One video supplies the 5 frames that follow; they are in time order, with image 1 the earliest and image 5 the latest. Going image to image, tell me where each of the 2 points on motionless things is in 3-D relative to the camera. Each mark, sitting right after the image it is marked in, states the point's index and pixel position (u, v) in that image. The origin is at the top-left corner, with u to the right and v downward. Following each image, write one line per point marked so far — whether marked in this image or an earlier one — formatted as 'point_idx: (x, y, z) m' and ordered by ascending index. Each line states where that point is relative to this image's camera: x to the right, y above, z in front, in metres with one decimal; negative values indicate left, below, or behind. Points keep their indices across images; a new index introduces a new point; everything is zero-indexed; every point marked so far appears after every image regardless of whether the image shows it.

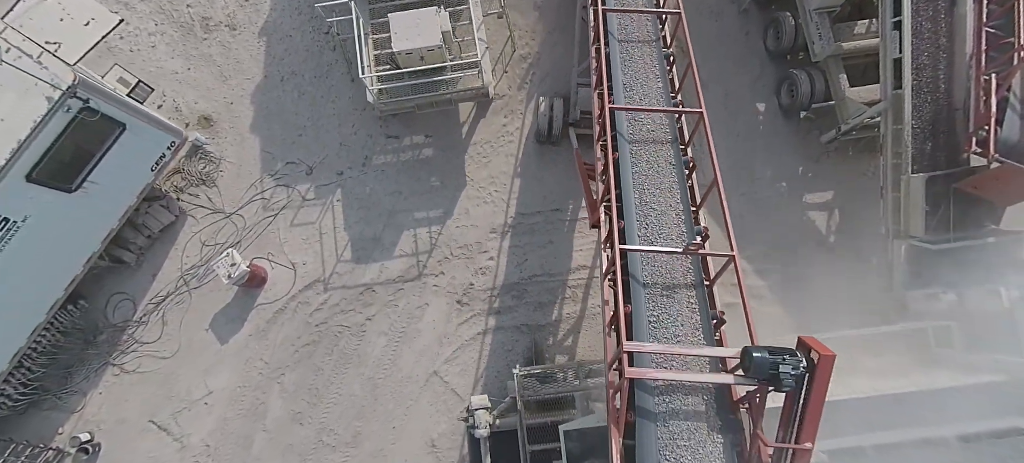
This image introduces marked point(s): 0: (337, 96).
0: (-3.8, +3.0, +11.6) m
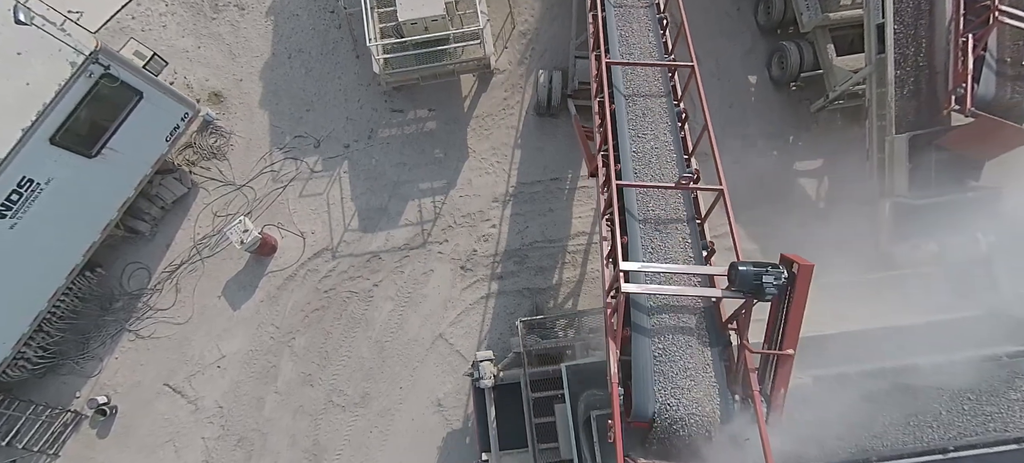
0: (-3.8, +3.6, +12.0) m
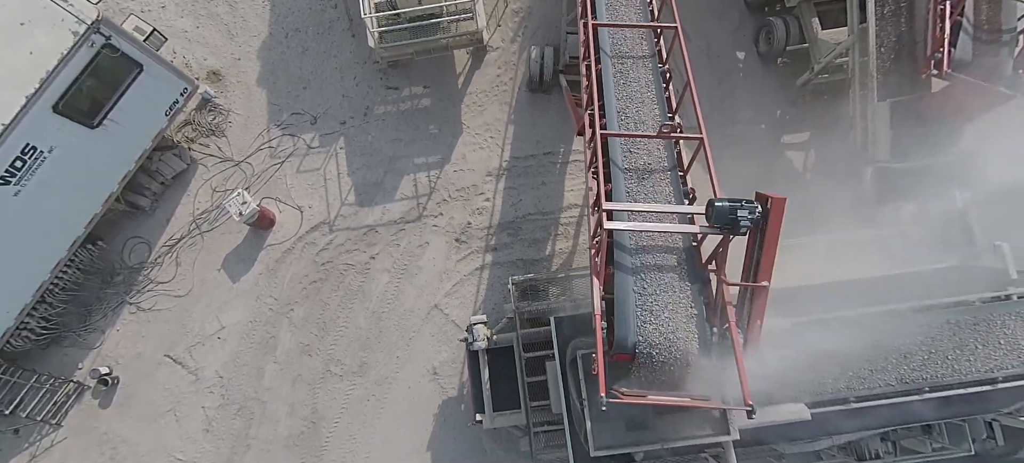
0: (-4.0, +4.2, +12.3) m
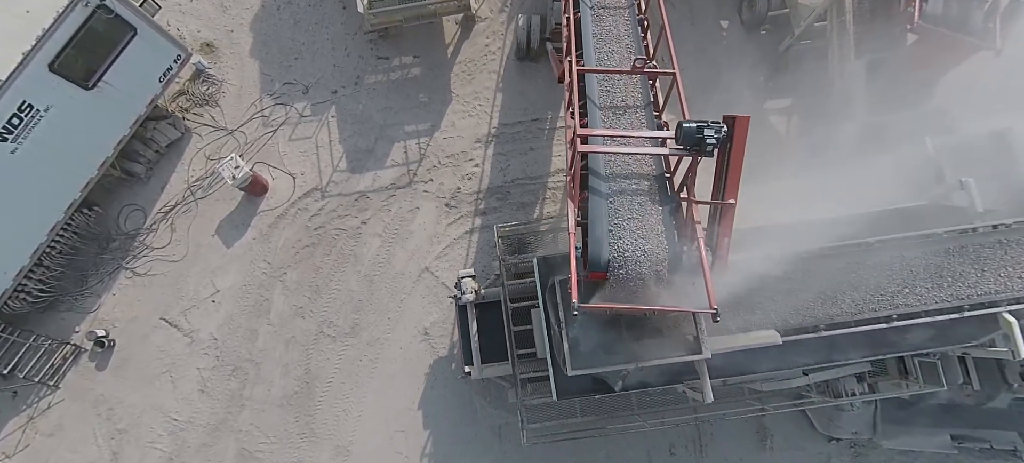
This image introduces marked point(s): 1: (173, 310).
0: (-4.2, +4.9, +12.5) m
1: (-7.1, -1.7, +11.2) m
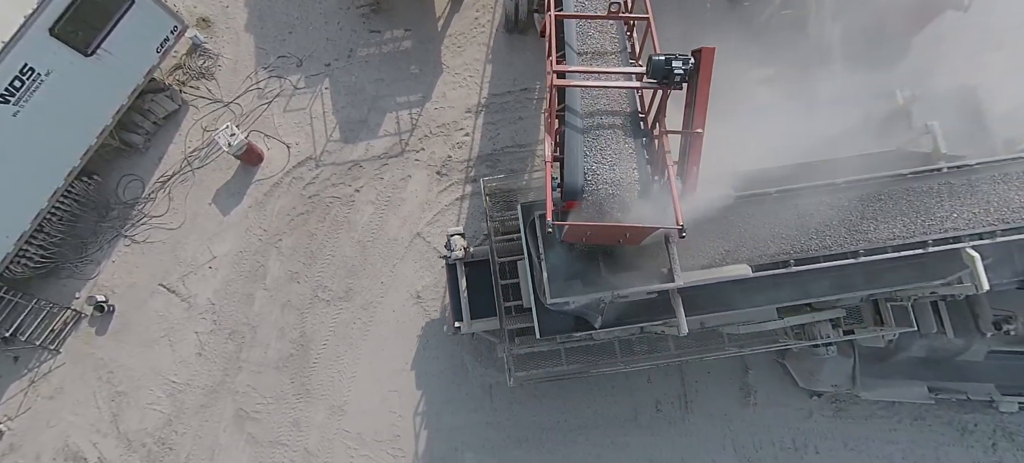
0: (-4.5, +5.6, +12.8) m
1: (-7.3, -1.0, +11.5) m
